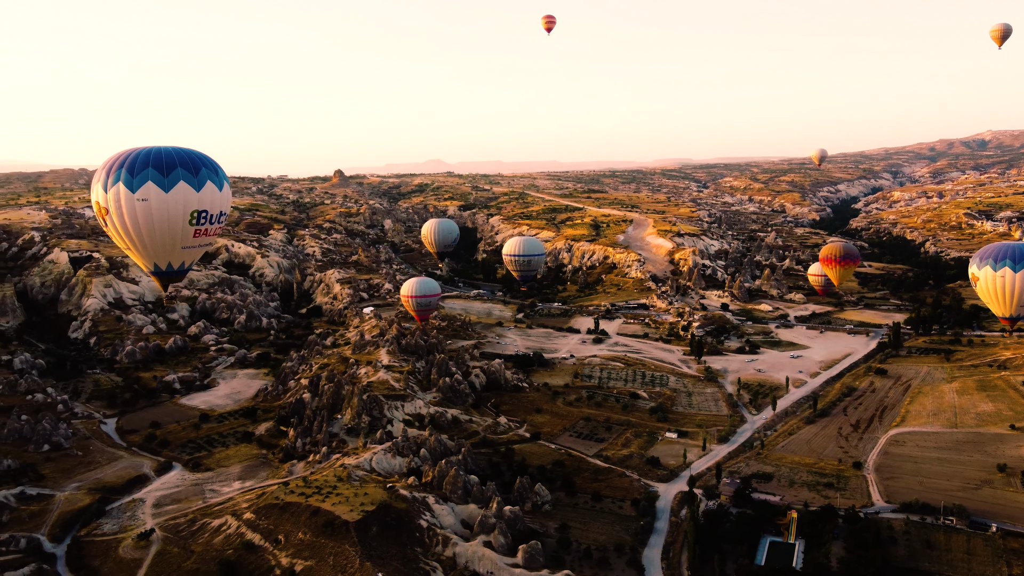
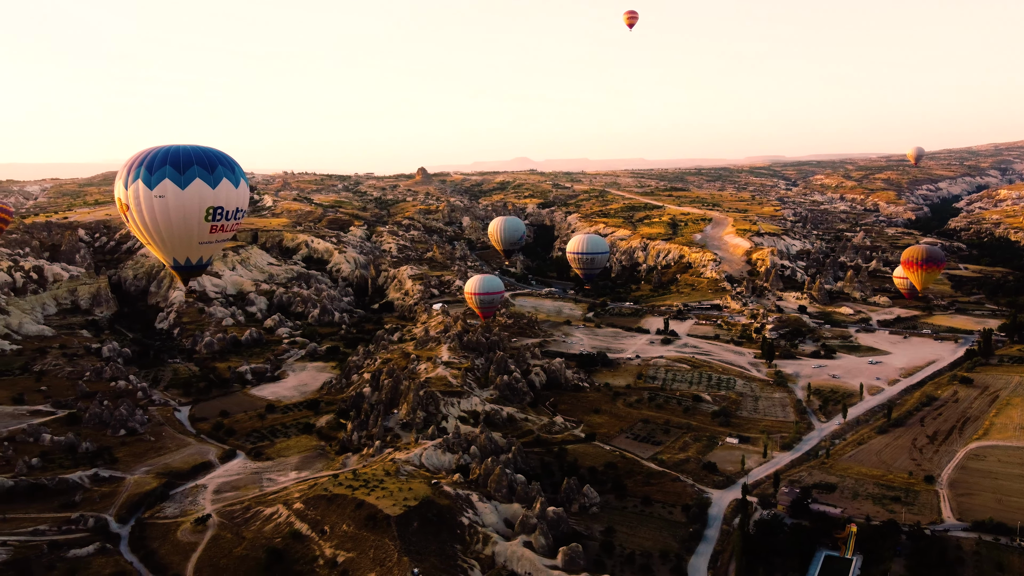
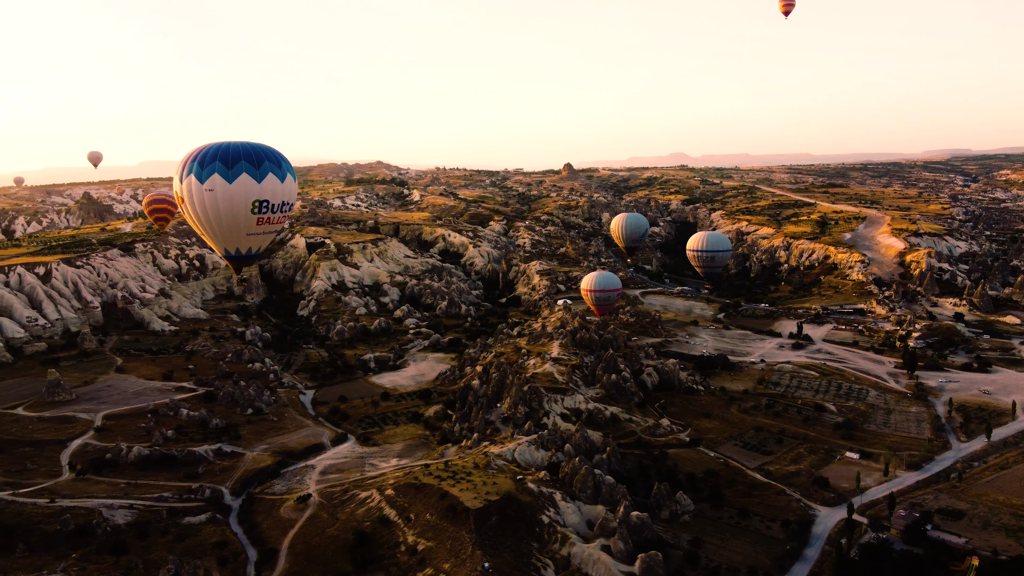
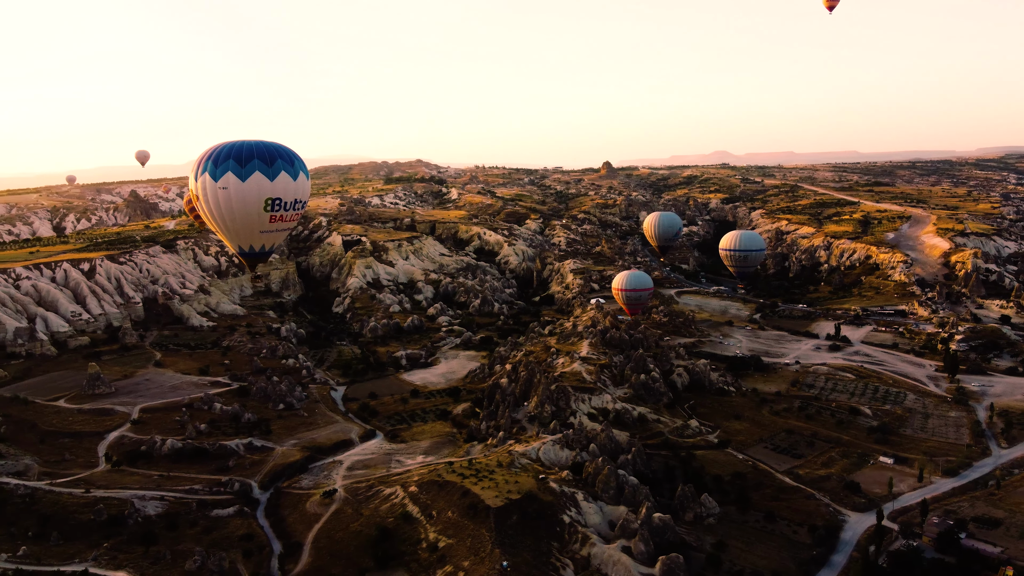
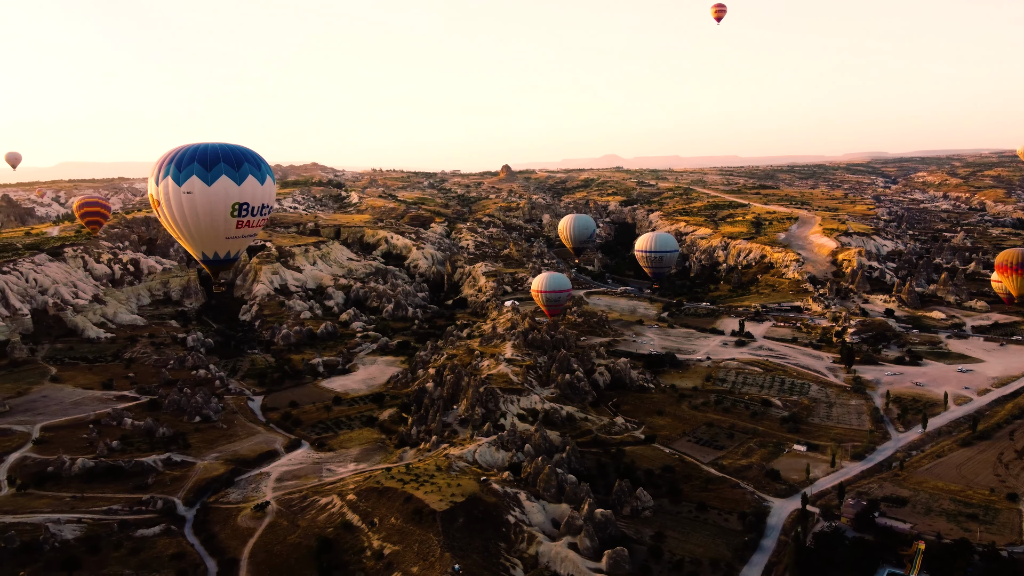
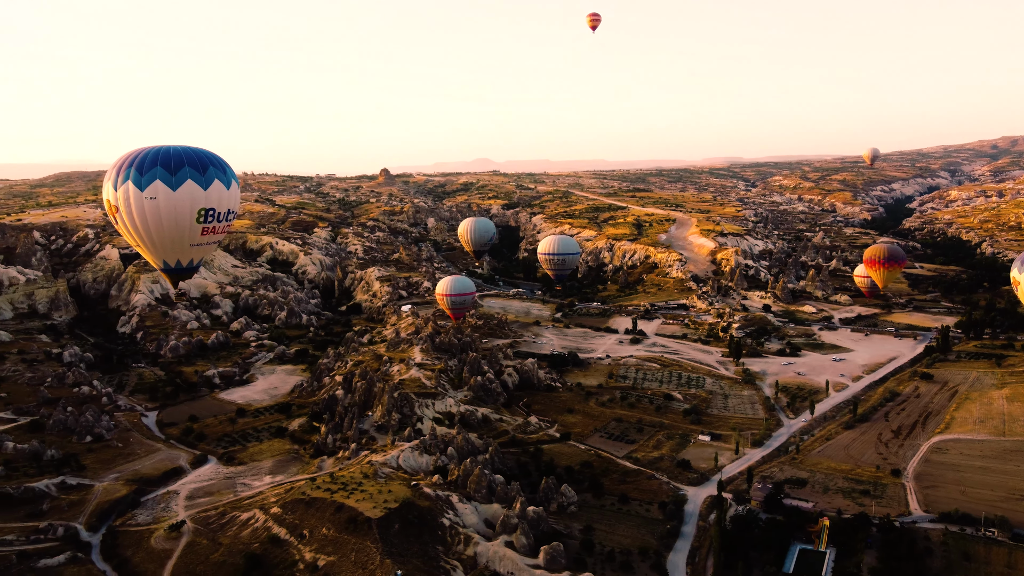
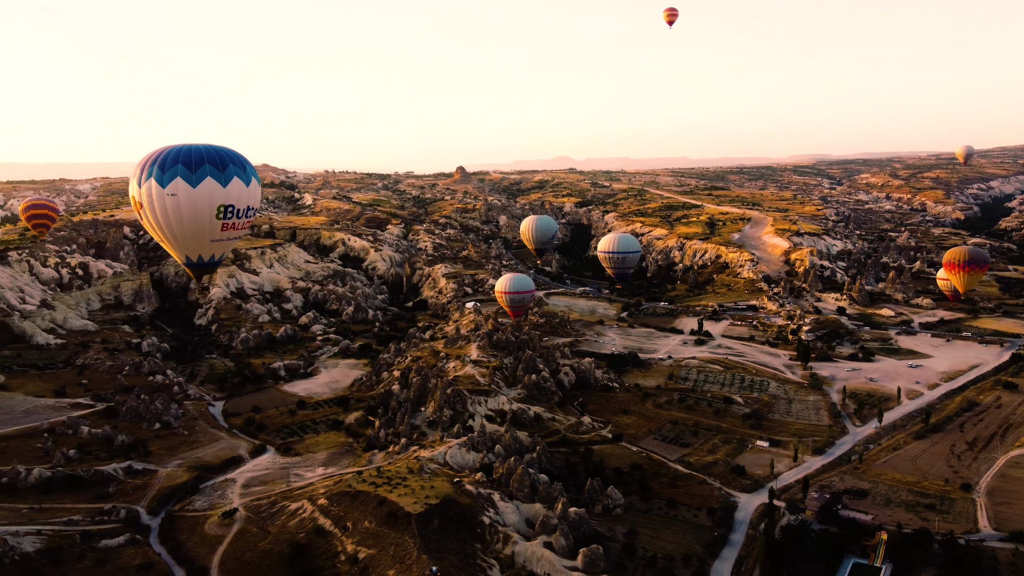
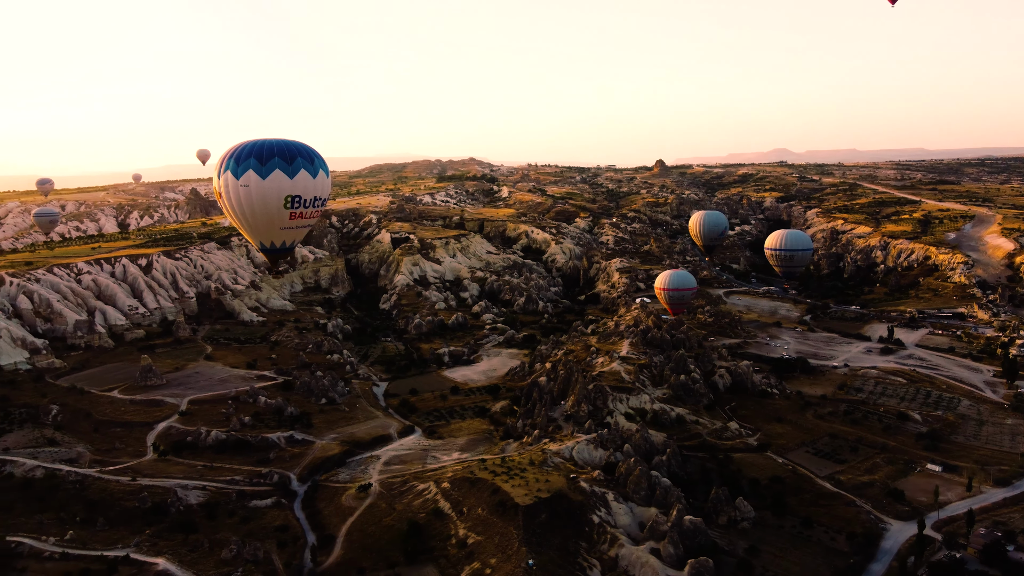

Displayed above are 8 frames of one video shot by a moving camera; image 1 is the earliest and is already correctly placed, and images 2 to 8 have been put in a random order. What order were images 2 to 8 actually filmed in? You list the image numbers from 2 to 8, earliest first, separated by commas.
6, 2, 7, 5, 3, 4, 8
